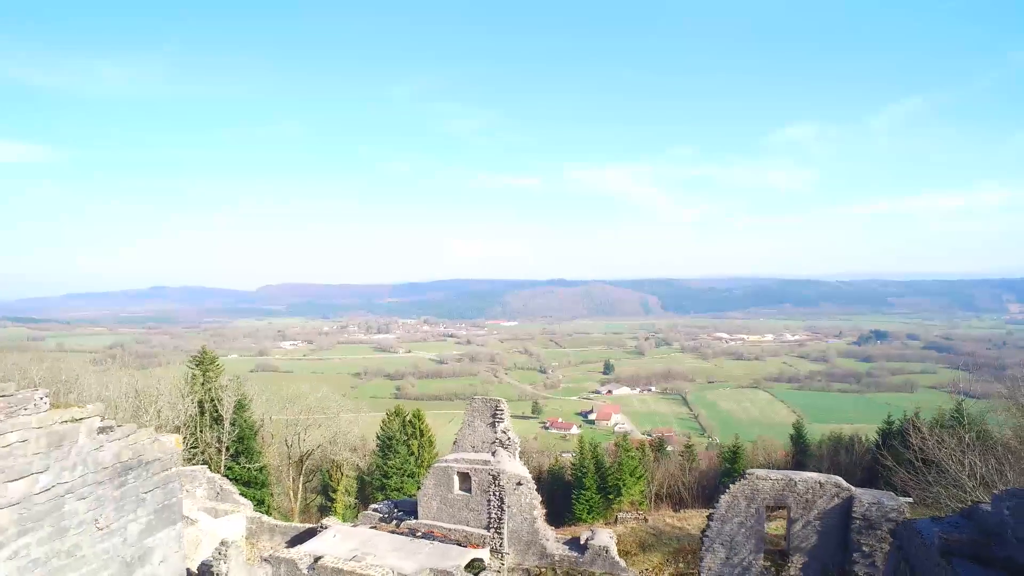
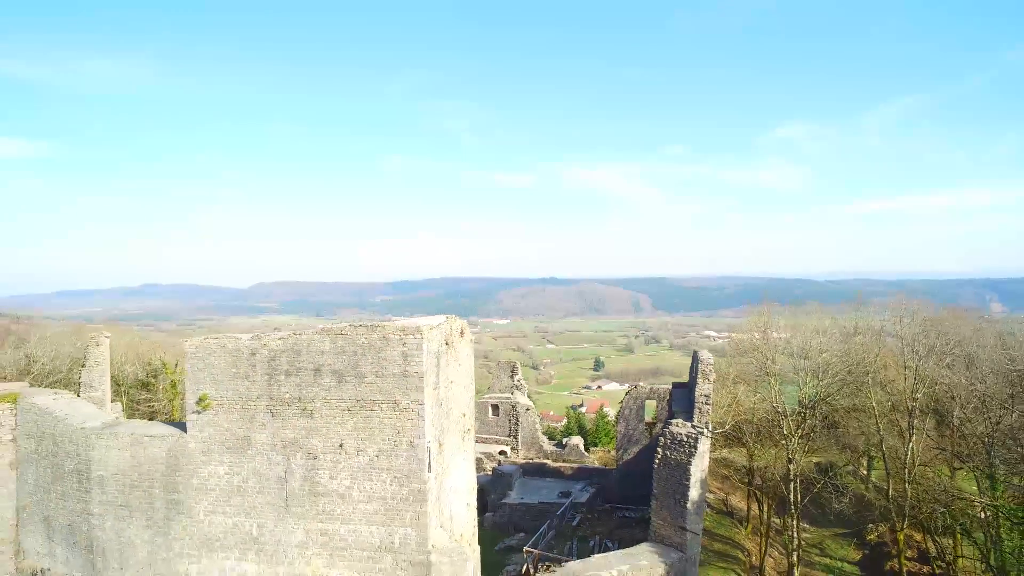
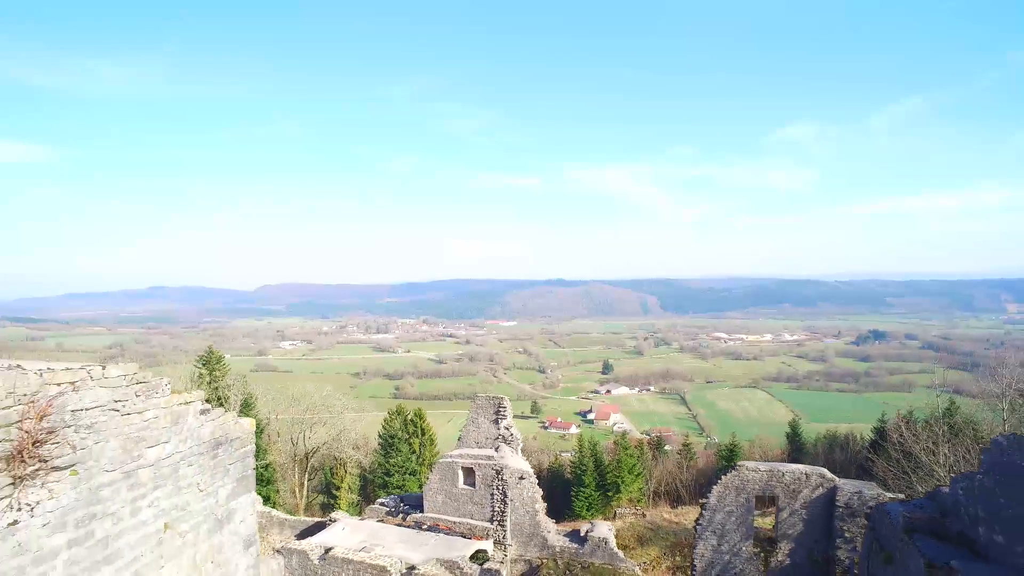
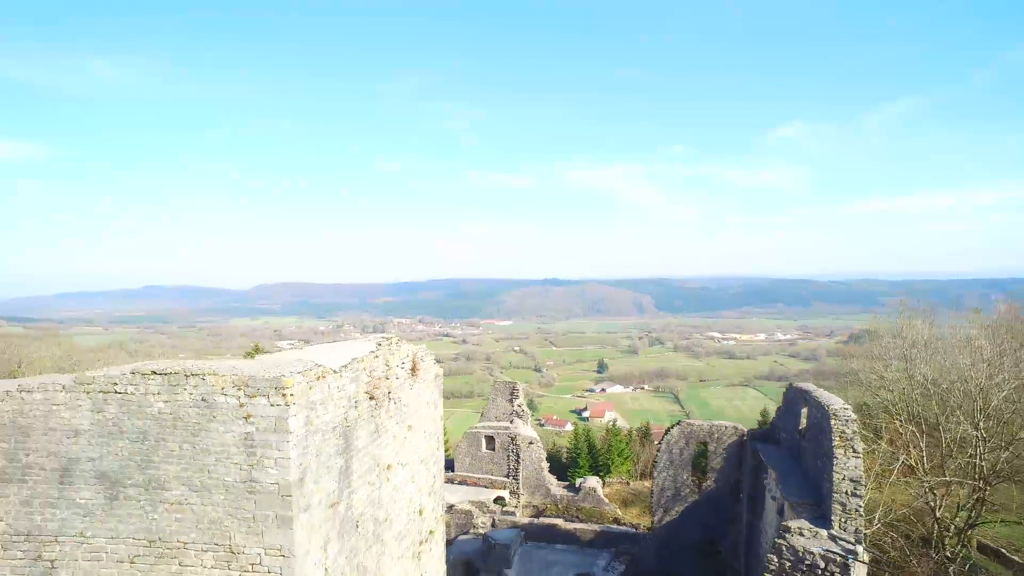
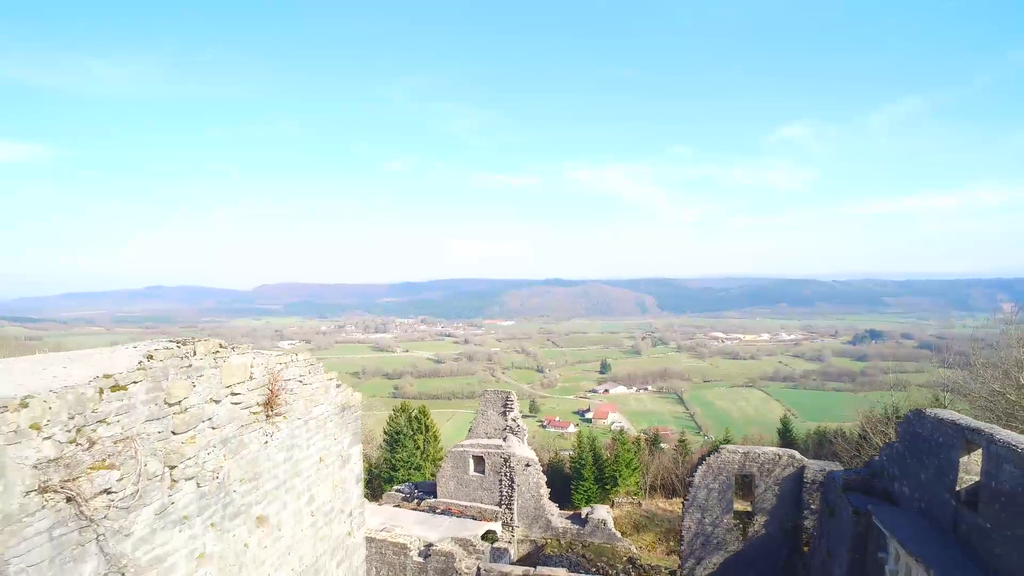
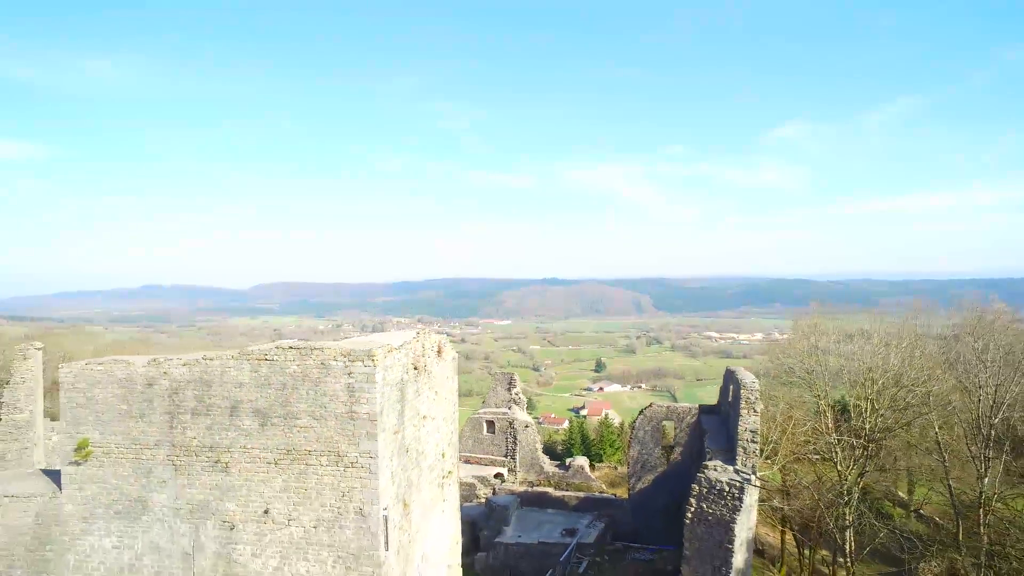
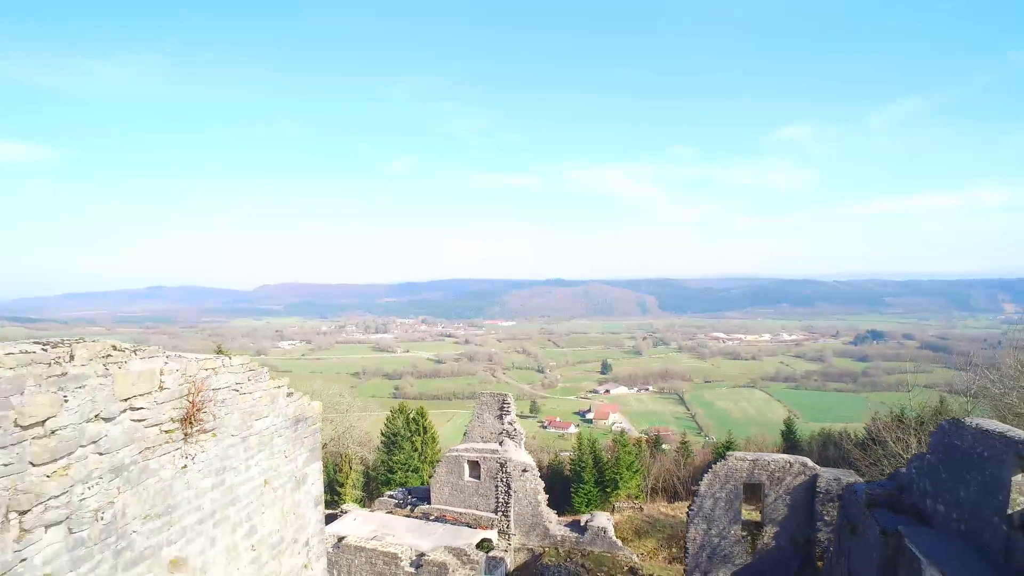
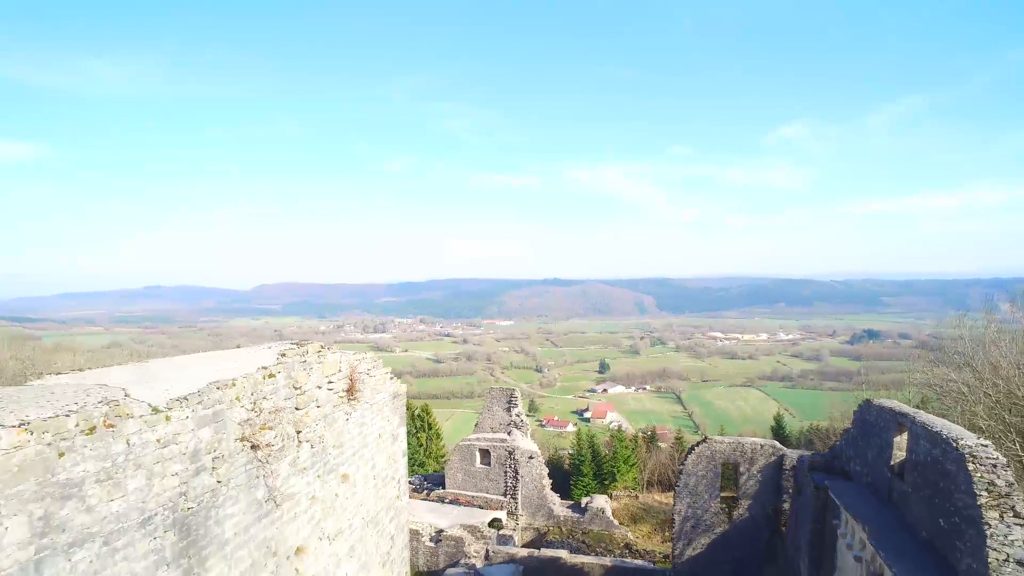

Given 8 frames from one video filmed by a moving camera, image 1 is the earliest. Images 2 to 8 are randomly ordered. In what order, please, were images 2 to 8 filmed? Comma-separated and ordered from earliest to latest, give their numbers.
3, 7, 5, 8, 4, 6, 2
